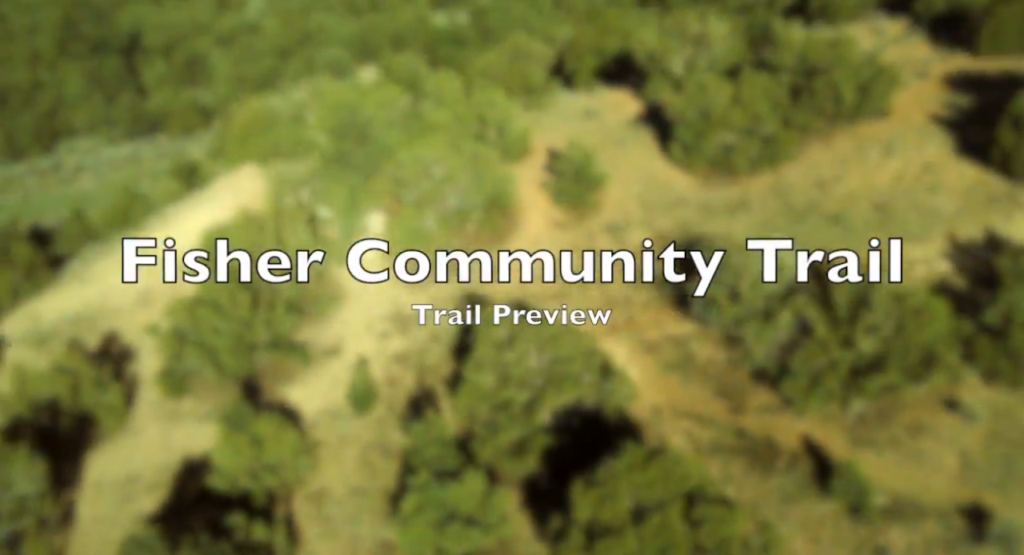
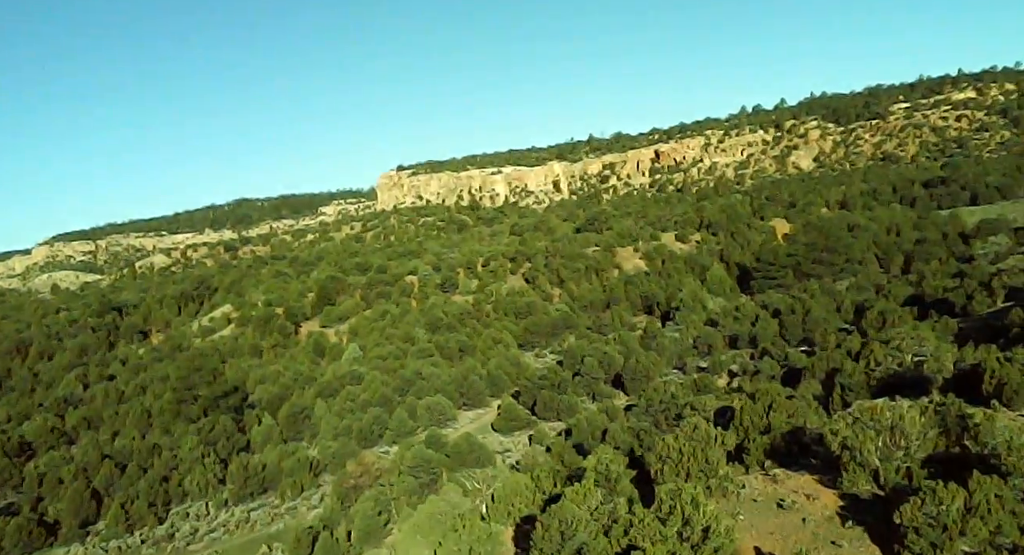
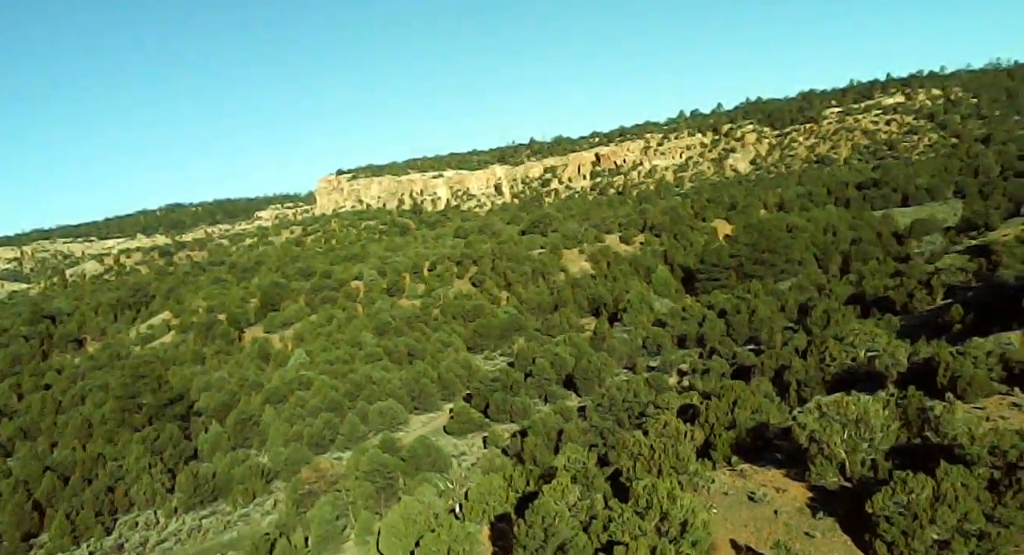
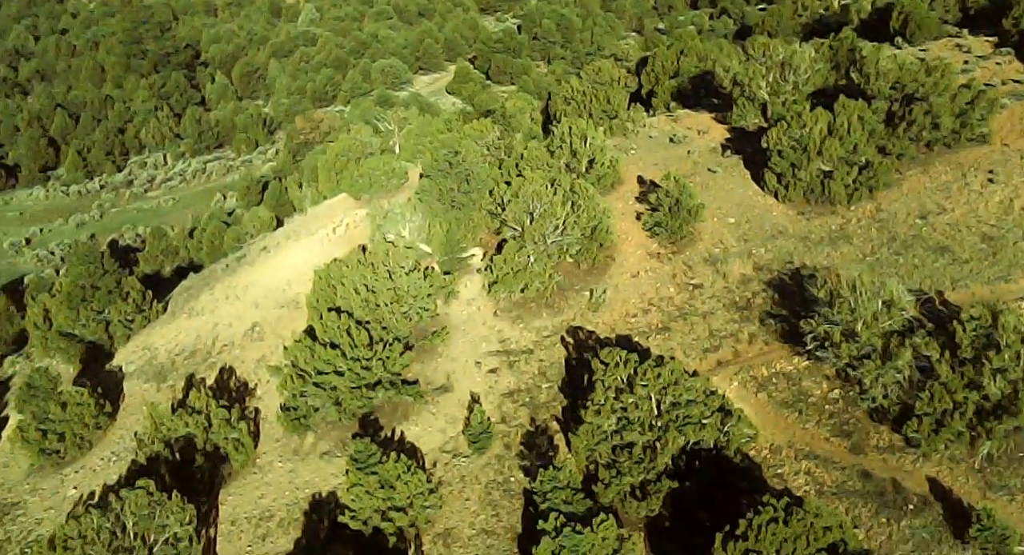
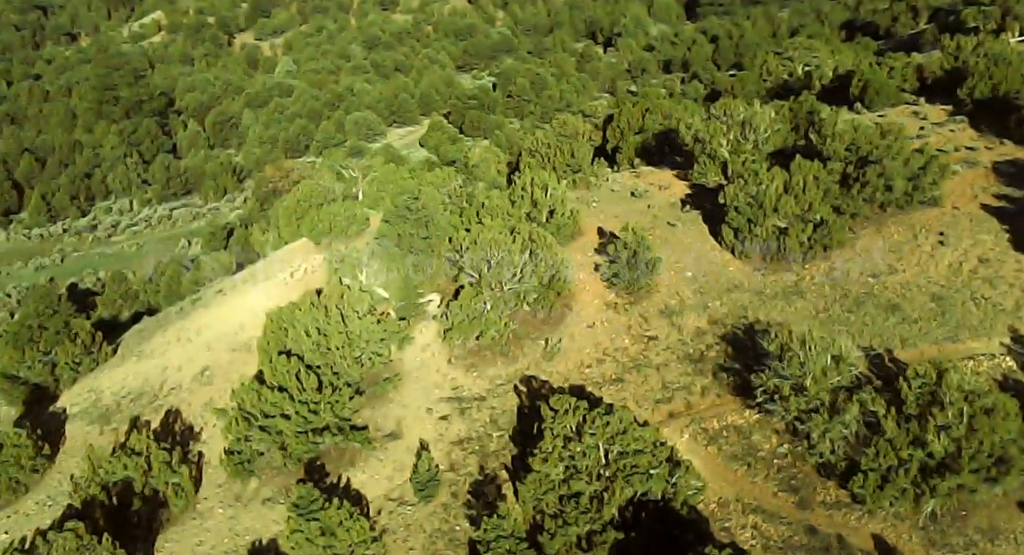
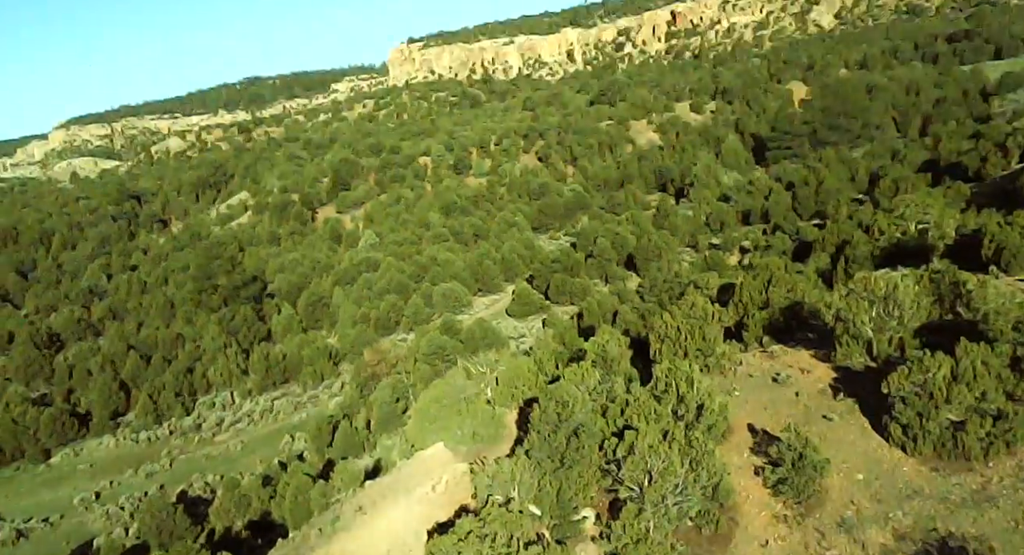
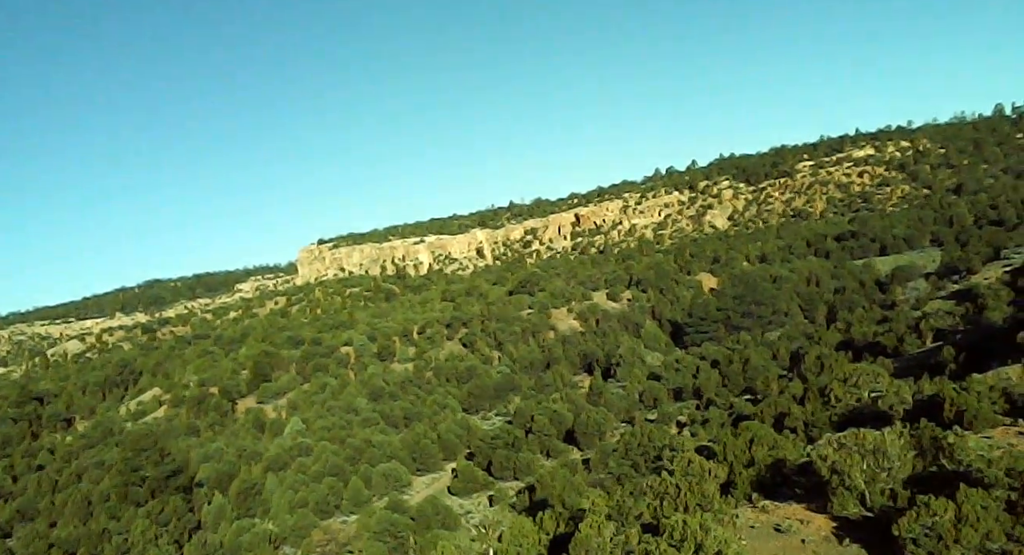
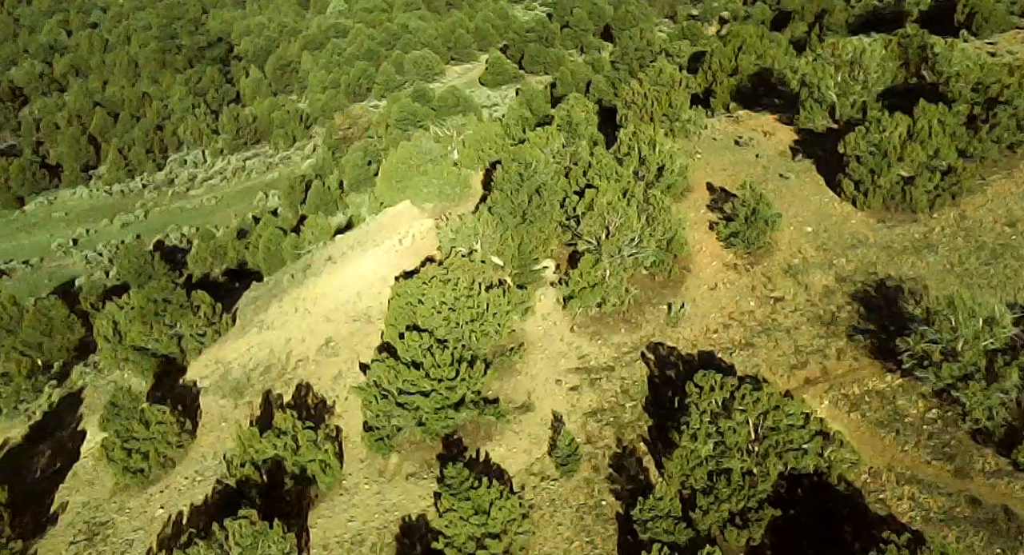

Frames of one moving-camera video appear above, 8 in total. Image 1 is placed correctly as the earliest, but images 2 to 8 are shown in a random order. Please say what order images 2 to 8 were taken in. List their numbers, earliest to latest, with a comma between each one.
5, 4, 8, 6, 2, 3, 7
